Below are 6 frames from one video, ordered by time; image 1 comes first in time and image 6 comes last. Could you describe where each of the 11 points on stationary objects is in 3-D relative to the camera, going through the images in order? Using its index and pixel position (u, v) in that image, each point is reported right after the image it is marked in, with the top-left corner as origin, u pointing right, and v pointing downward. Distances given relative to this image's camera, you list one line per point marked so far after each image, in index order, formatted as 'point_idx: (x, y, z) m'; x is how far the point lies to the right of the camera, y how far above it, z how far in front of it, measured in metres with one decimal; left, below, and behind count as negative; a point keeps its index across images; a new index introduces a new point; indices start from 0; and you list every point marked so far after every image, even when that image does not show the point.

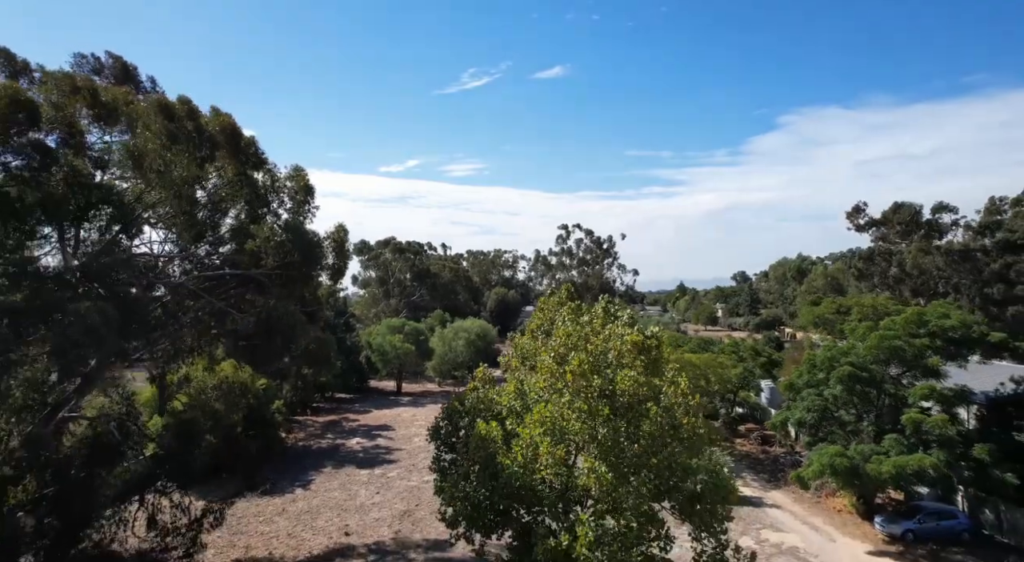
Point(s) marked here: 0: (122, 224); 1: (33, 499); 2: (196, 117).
0: (-8.2, +1.1, +13.1) m
1: (-8.4, -3.8, +11.5) m
2: (-7.2, +3.8, +14.8) m
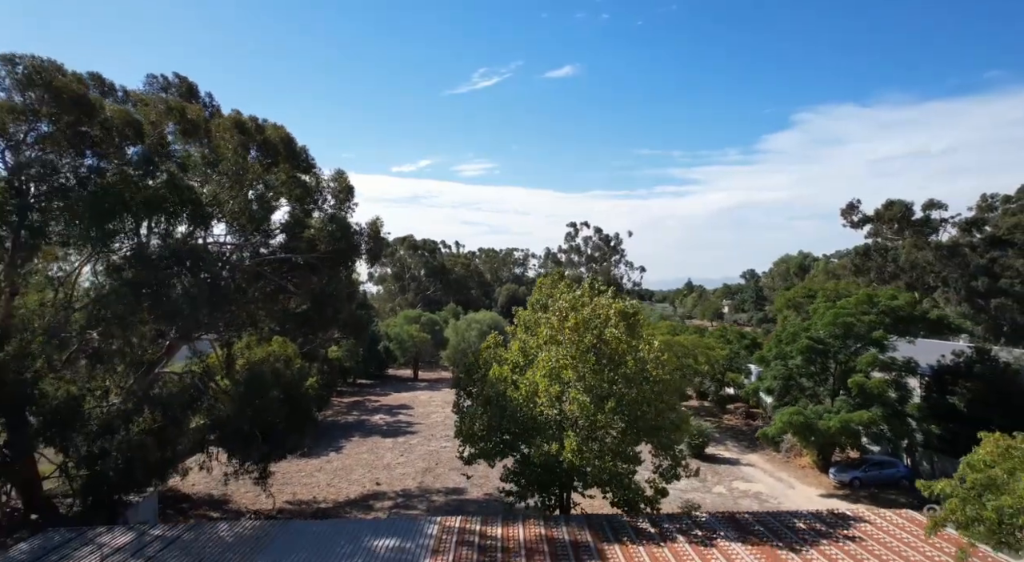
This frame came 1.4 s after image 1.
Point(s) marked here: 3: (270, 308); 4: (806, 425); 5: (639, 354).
0: (-8.0, +1.5, +16.2) m
1: (-8.3, -3.3, +14.6) m
2: (-7.0, +4.2, +17.9) m
3: (-7.0, -0.8, +18.5) m
4: (+8.6, -4.2, +18.6) m
5: (+2.5, -1.5, +12.8) m
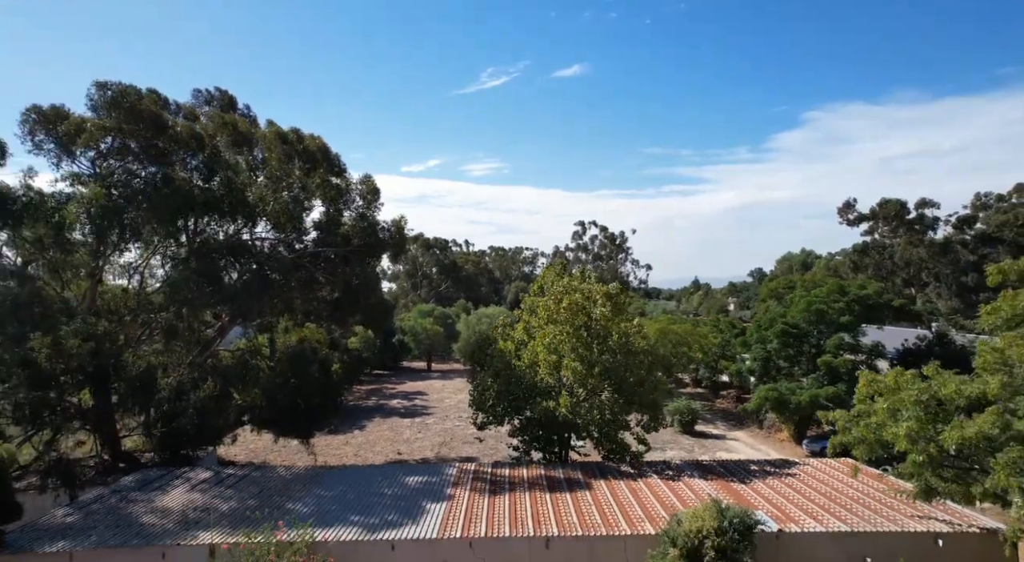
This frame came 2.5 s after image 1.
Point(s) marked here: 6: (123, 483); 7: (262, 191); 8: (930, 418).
0: (-7.8, +1.8, +18.7) m
1: (-8.1, -3.1, +17.1) m
2: (-6.8, +4.5, +20.4) m
3: (-6.8, -0.5, +21.0) m
4: (+8.8, -3.9, +20.9) m
5: (+2.6, -1.2, +15.1) m
6: (-7.6, -4.0, +12.5) m
7: (-7.6, +2.7, +19.2) m
8: (+5.1, -1.7, +7.8) m
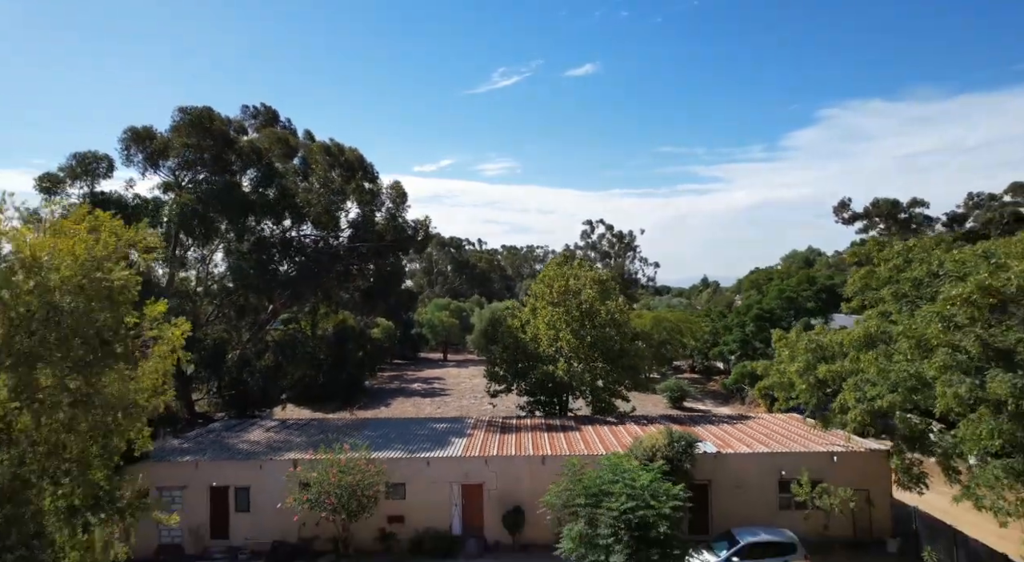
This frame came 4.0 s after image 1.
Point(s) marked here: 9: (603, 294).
0: (-7.6, +2.2, +22.1) m
1: (-7.9, -2.7, +20.5) m
2: (-6.5, +4.8, +23.8) m
3: (-6.5, -0.2, +24.4) m
4: (+9.1, -3.6, +23.9) m
5: (+2.9, -0.8, +18.3) m
6: (-7.5, -3.6, +15.8) m
7: (-7.3, +3.0, +22.6) m
8: (+5.2, -1.3, +10.9) m
9: (+2.7, -0.4, +18.6) m
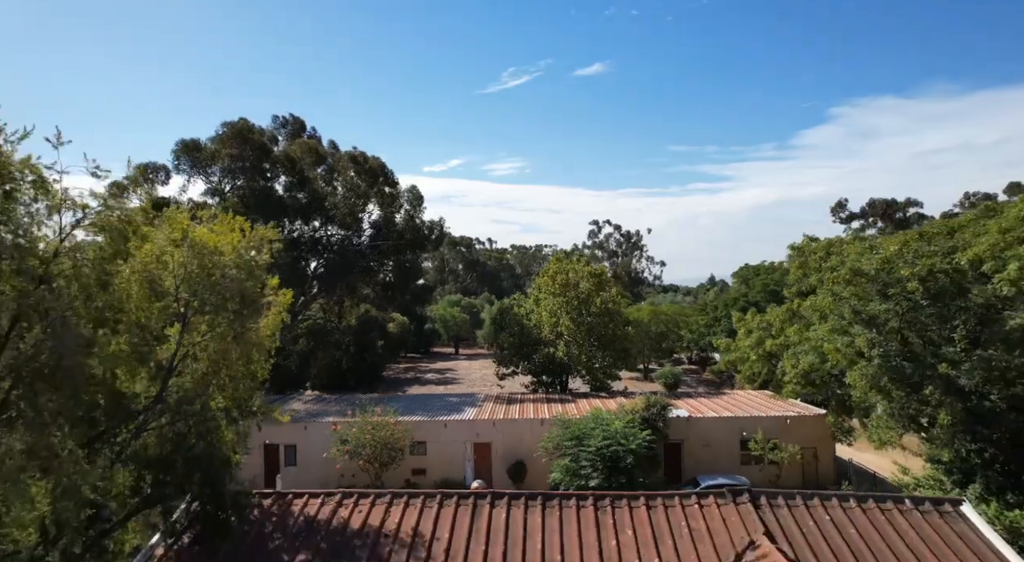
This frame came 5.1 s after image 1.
0: (-7.3, +2.4, +24.6) m
1: (-7.7, -2.5, +23.1) m
2: (-6.3, +5.0, +26.3) m
3: (-6.2, 0.0, +26.9) m
4: (+9.4, -3.3, +26.2) m
5: (+3.0, -0.6, +20.7) m
6: (-7.3, -3.4, +18.4) m
7: (-7.1, +3.2, +25.1) m
8: (+5.3, -1.1, +13.2) m
9: (+2.9, -0.2, +20.9) m
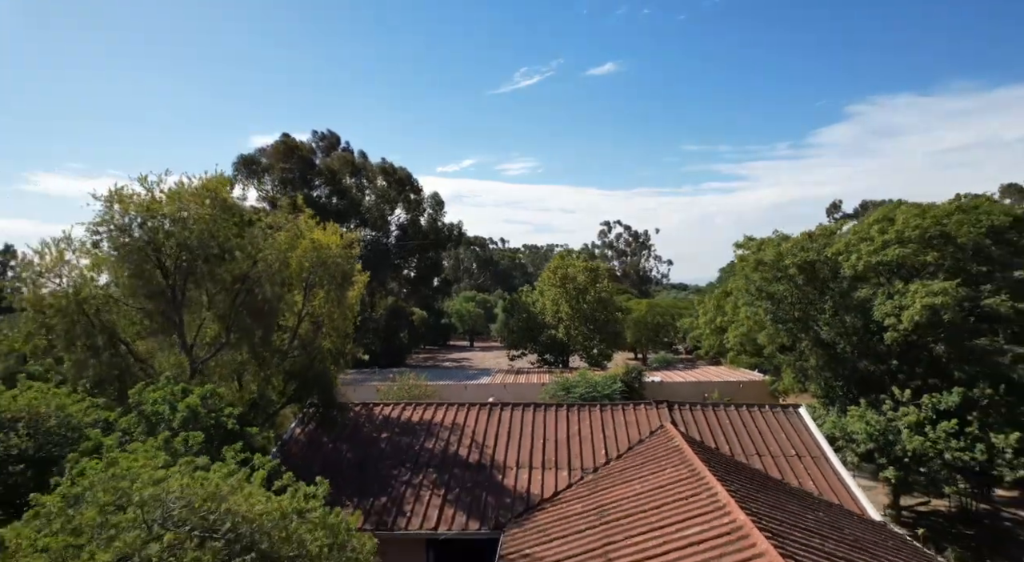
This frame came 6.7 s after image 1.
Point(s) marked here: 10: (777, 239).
0: (-6.9, +2.6, +28.5) m
1: (-7.3, -2.3, +26.9) m
2: (-5.8, +5.3, +30.1) m
3: (-5.7, +0.3, +30.7) m
4: (+9.9, -3.1, +29.7) m
5: (+3.4, -0.4, +24.3) m
6: (-7.1, -3.2, +22.2) m
7: (-6.6, +3.5, +28.9) m
8: (+5.4, -0.9, +16.8) m
9: (+3.2, +0.1, +24.6) m
10: (+5.7, +0.9, +13.7) m
